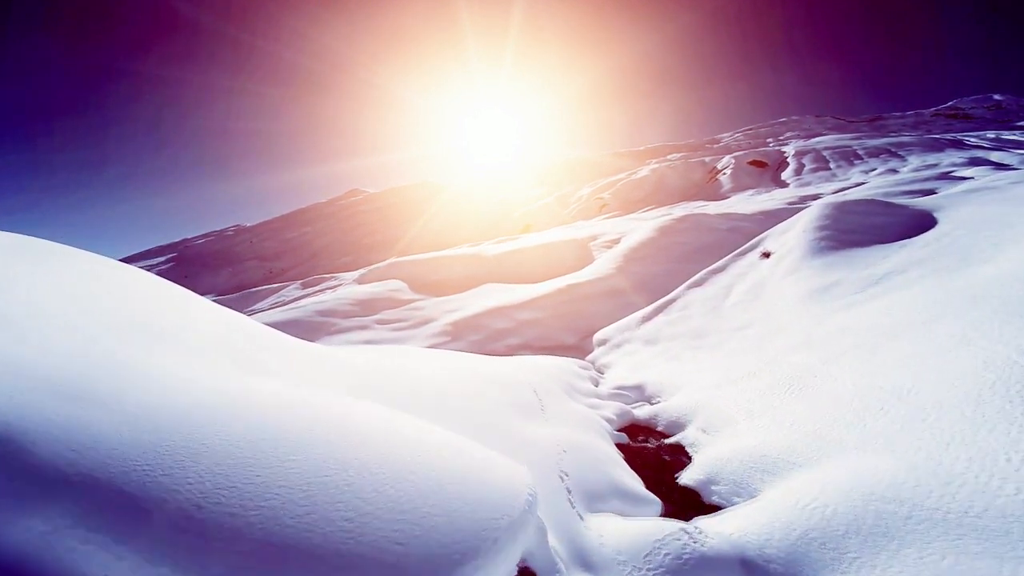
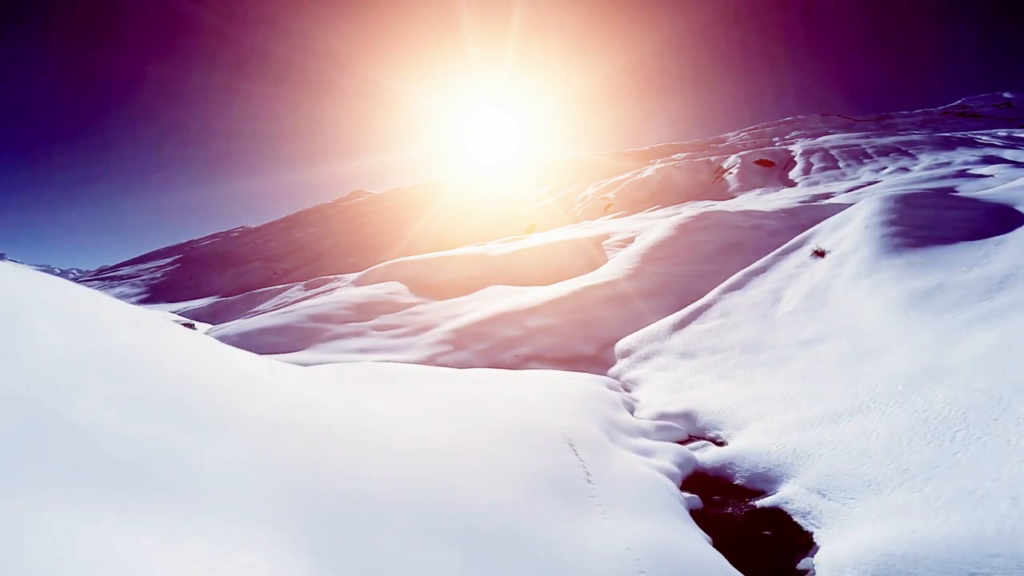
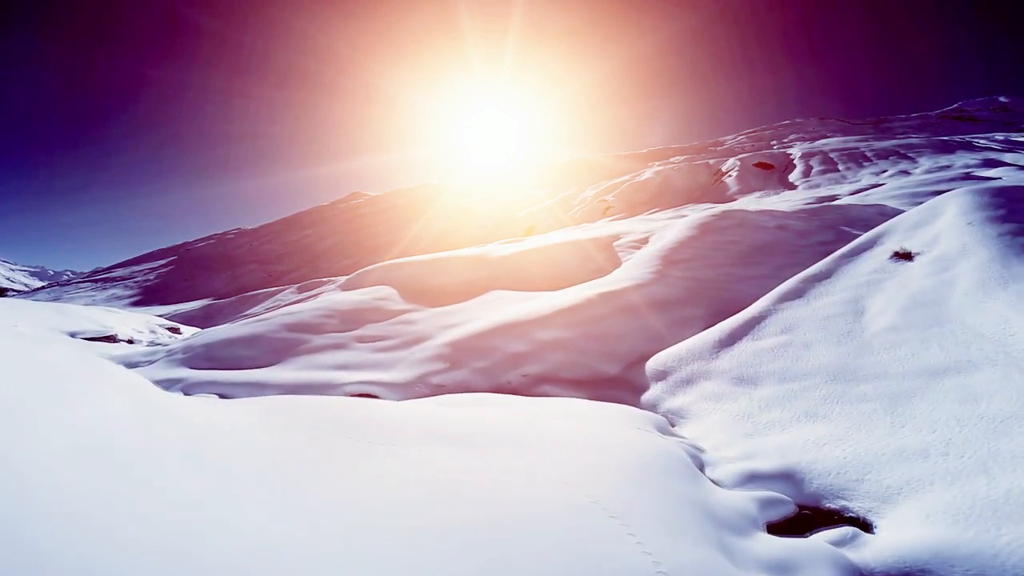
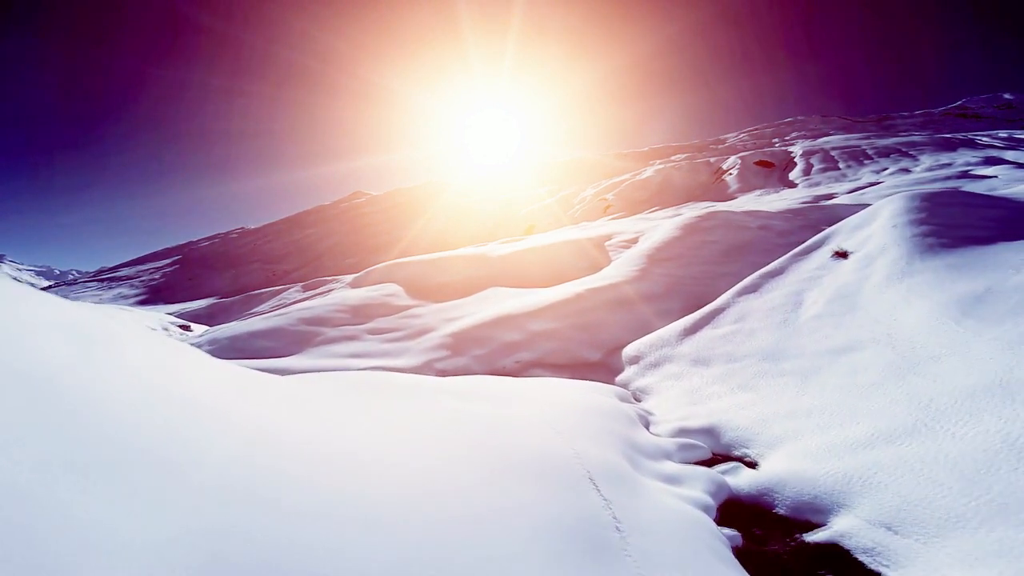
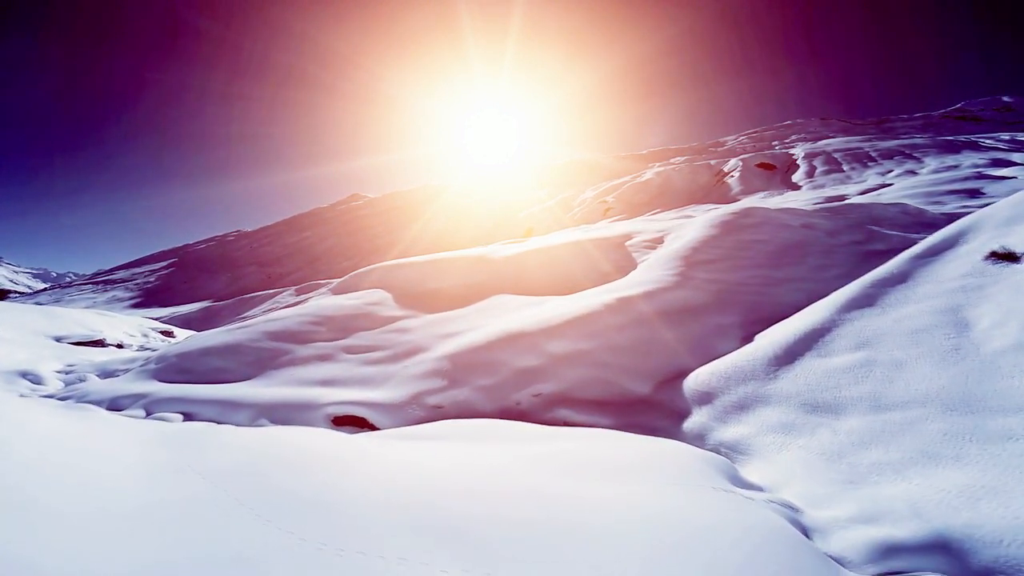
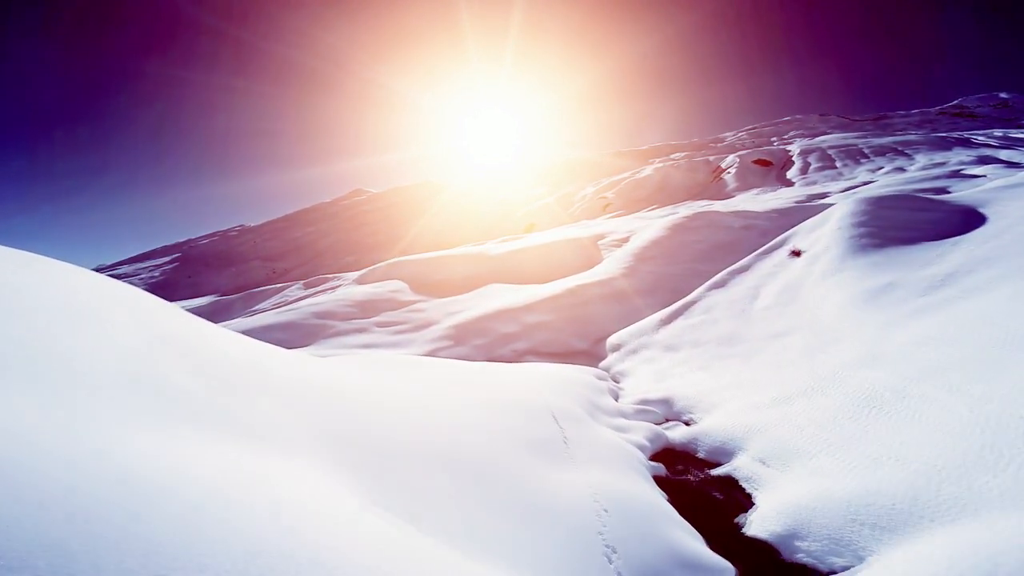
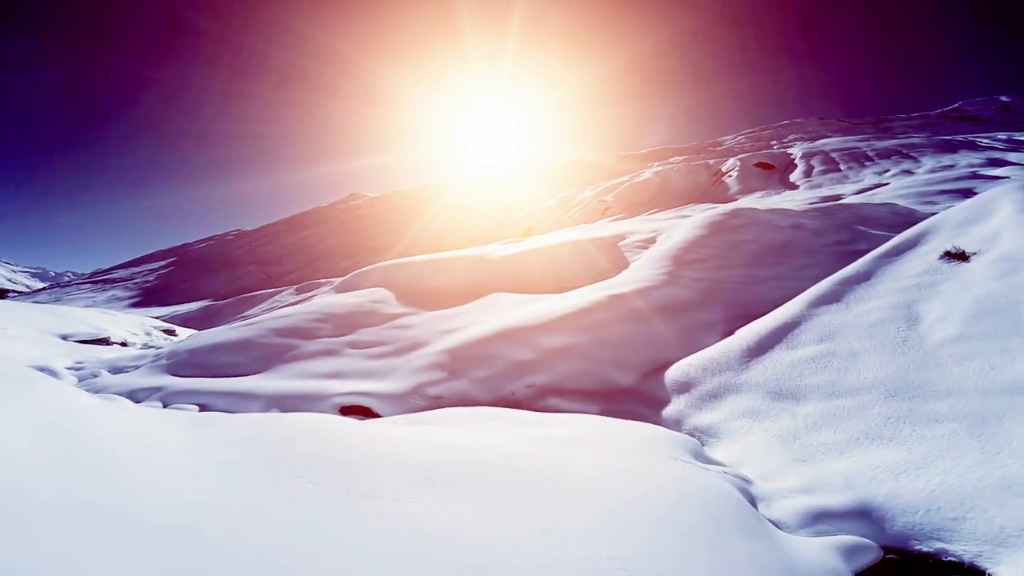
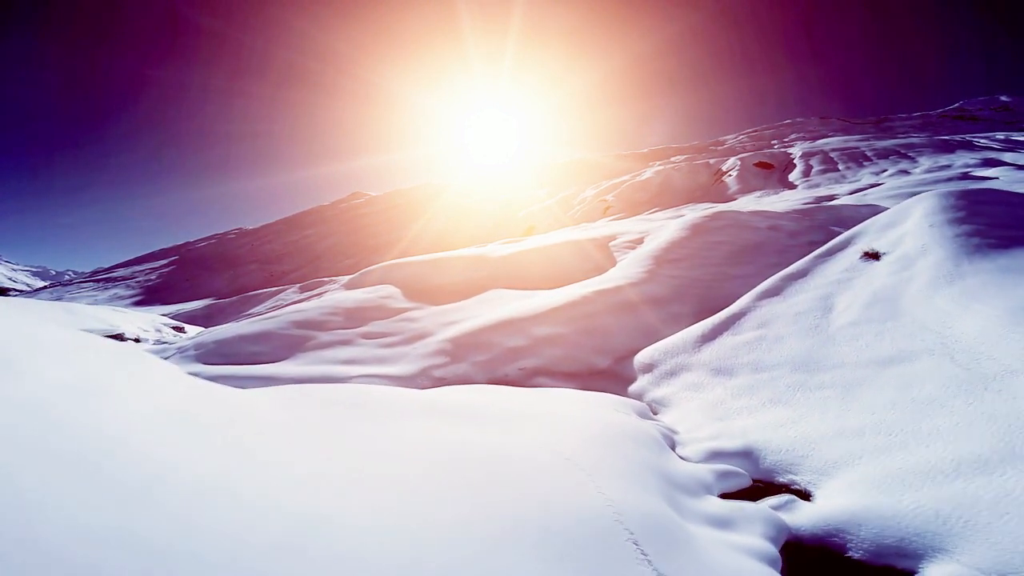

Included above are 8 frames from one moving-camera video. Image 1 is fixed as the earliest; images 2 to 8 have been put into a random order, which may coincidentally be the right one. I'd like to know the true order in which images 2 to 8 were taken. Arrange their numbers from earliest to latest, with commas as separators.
6, 2, 4, 8, 3, 7, 5
